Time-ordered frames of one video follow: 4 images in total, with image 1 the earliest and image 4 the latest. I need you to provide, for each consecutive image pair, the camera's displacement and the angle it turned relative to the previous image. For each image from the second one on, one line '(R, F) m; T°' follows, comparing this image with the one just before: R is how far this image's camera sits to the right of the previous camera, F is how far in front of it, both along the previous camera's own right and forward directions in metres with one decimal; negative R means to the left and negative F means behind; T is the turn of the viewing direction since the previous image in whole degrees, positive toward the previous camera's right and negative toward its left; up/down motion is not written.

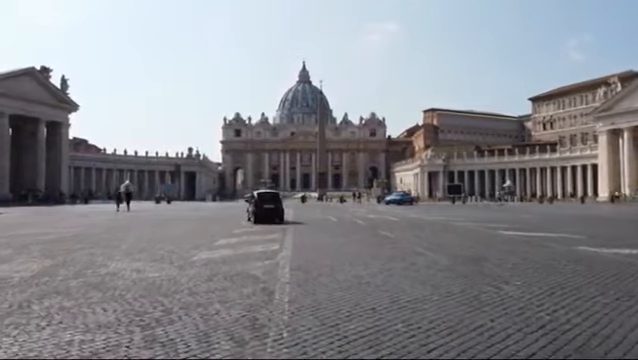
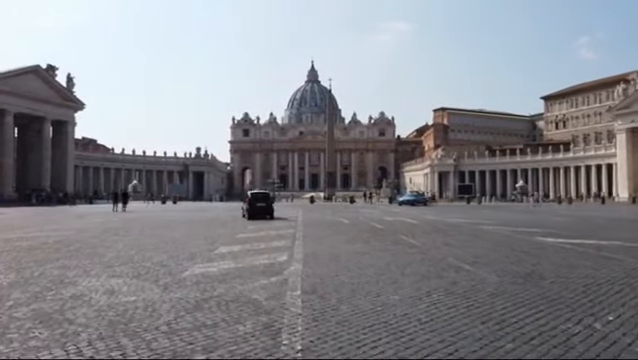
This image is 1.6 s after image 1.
(-0.2, +2.5) m; -1°
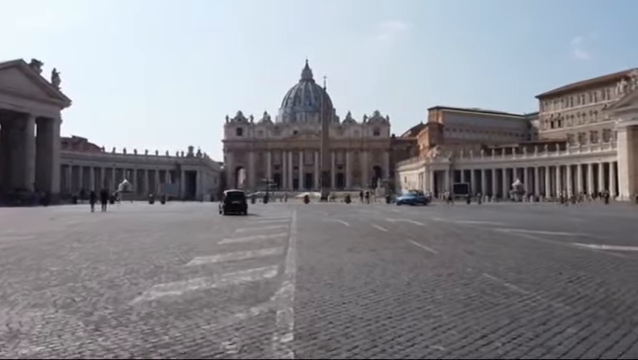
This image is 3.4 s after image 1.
(-0.1, +3.2) m; 0°
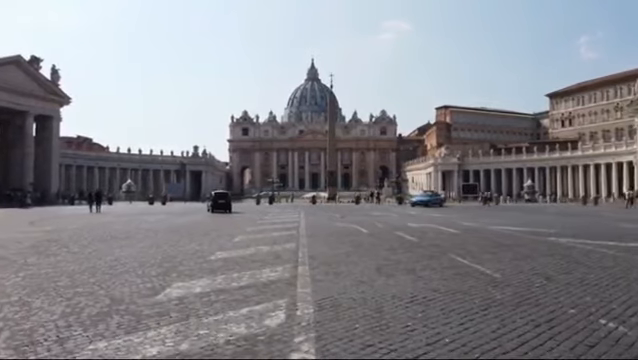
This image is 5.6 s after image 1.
(-0.3, +3.8) m; 0°
